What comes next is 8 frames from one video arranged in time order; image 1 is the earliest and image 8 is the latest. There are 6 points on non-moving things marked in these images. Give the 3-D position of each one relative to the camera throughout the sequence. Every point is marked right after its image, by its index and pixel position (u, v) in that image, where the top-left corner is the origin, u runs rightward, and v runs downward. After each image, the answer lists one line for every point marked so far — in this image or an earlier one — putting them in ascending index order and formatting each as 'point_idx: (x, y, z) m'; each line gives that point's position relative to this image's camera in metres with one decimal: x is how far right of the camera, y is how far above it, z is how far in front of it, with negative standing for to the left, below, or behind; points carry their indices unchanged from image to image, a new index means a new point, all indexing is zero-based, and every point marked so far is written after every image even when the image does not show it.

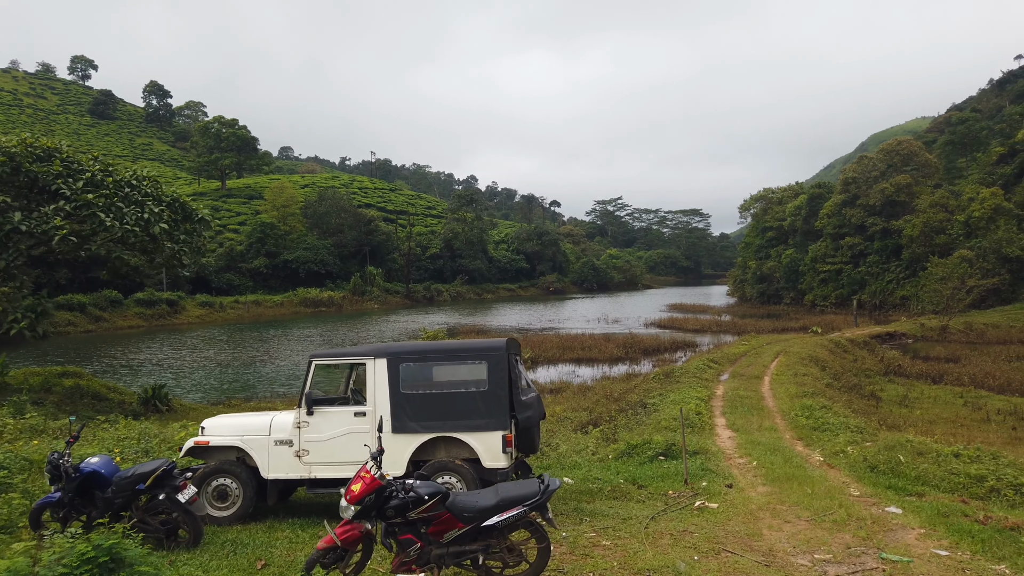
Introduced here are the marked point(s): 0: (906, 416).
0: (+10.9, -3.5, +14.6) m
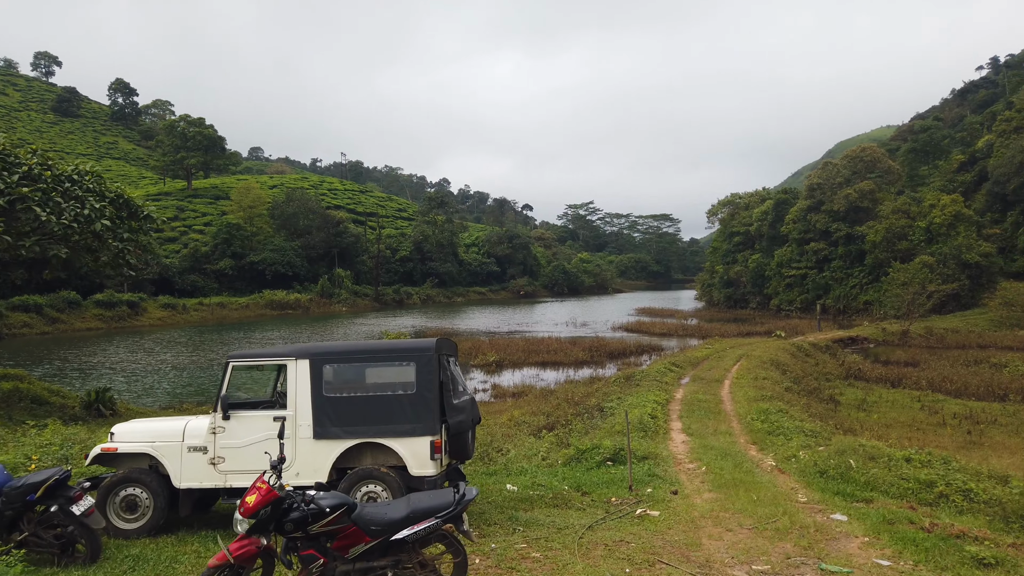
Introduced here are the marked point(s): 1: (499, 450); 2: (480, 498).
0: (+9.7, -3.7, +14.8) m
1: (0.0, -3.0, +9.7) m
2: (-0.4, -2.6, +6.5) m
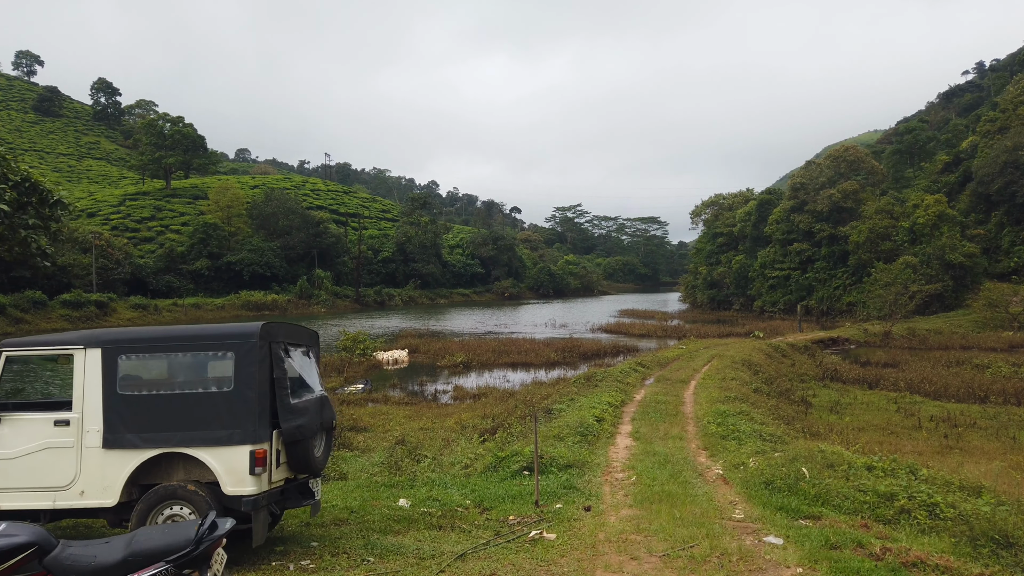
0: (+8.3, -3.5, +13.9) m
1: (-1.4, -2.8, +8.6) m
2: (-1.6, -2.3, +5.4) m
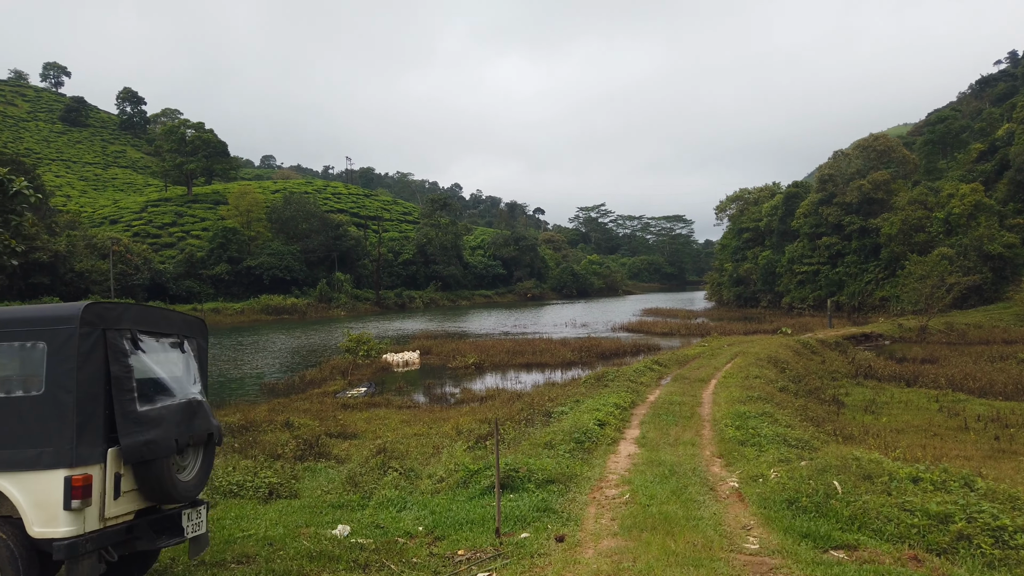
0: (+8.3, -3.2, +12.5) m
1: (-1.6, -2.6, +7.6) m
2: (-2.0, -2.2, +4.4) m
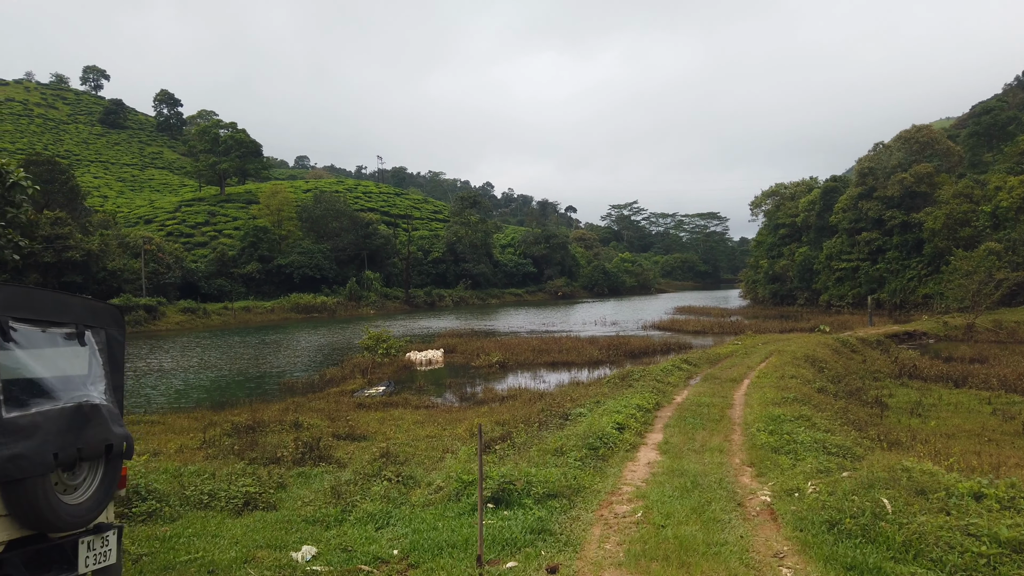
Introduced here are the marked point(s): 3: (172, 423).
0: (+8.6, -3.0, +11.3) m
1: (-1.6, -2.5, +7.1) m
2: (-2.1, -2.1, +3.9) m
3: (-7.6, -3.0, +11.9) m
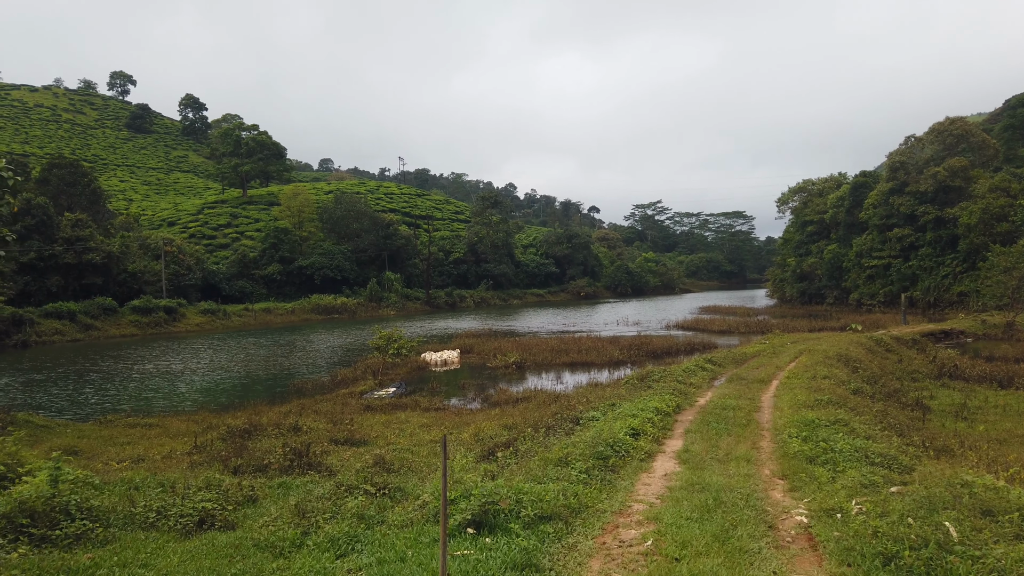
0: (+8.7, -2.8, +10.2) m
1: (-1.6, -2.4, +6.3) m
2: (-2.3, -2.0, +3.2) m
3: (-7.5, -3.0, +11.4) m
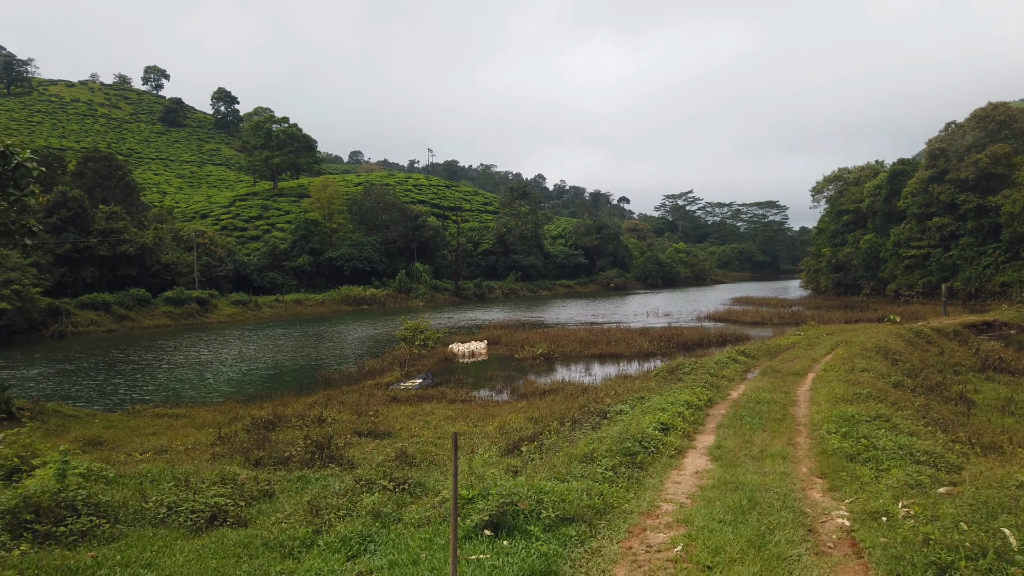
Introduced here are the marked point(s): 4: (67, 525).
0: (+9.2, -2.6, +9.5) m
1: (-1.3, -2.3, +6.2) m
2: (-2.2, -1.9, +3.0) m
3: (-6.9, -2.8, +11.6) m
4: (-3.5, -1.8, +4.1) m
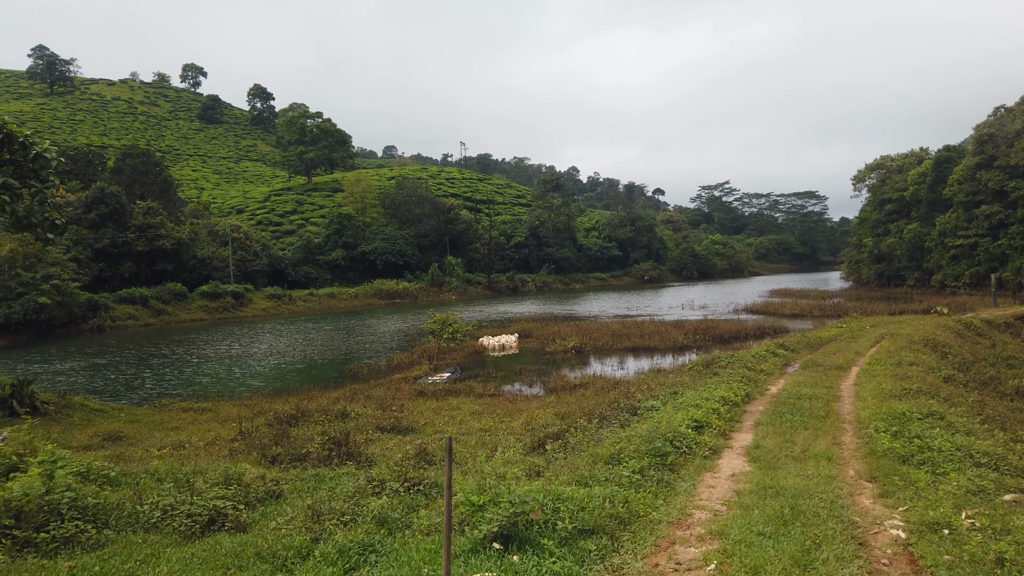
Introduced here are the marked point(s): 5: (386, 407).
0: (+9.6, -2.4, +8.5) m
1: (-1.1, -2.2, +5.9) m
2: (-2.2, -1.9, +2.8) m
3: (-6.4, -2.7, +11.6) m
4: (-3.4, -1.8, +3.9) m
5: (-3.2, -3.0, +13.3) m
